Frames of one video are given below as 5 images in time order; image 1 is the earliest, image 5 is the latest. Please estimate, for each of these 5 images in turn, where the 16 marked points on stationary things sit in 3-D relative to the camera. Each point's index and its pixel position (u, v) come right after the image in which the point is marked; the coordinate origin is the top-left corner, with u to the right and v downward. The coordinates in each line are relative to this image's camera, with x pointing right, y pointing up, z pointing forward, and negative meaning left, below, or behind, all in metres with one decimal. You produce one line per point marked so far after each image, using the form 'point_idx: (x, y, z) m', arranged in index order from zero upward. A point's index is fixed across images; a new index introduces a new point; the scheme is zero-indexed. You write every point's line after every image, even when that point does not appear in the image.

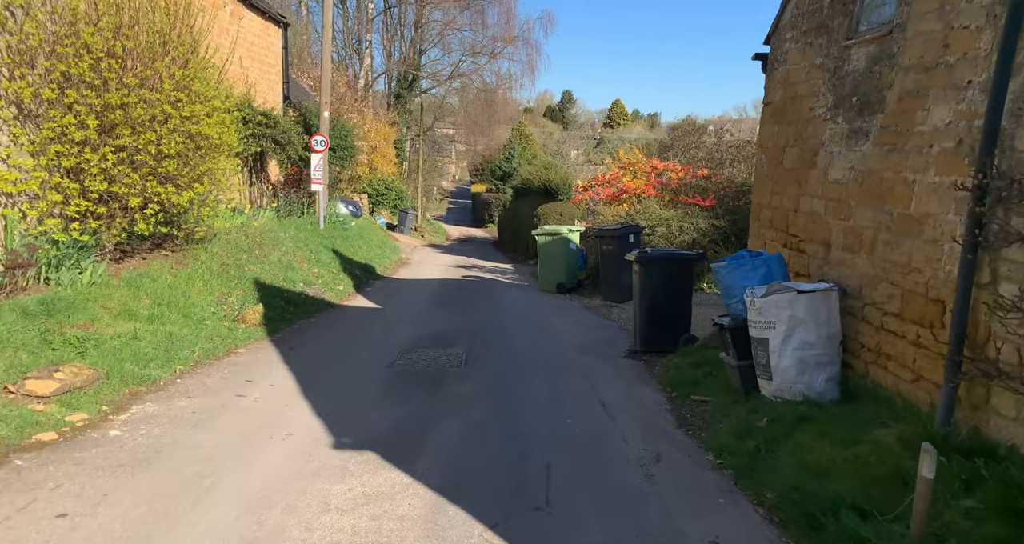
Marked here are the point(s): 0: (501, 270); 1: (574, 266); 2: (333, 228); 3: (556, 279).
0: (-0.3, 0.0, +18.6) m
1: (+1.2, +0.1, +13.6) m
2: (-4.0, +0.9, +15.5) m
3: (+0.8, -0.2, +13.6) m
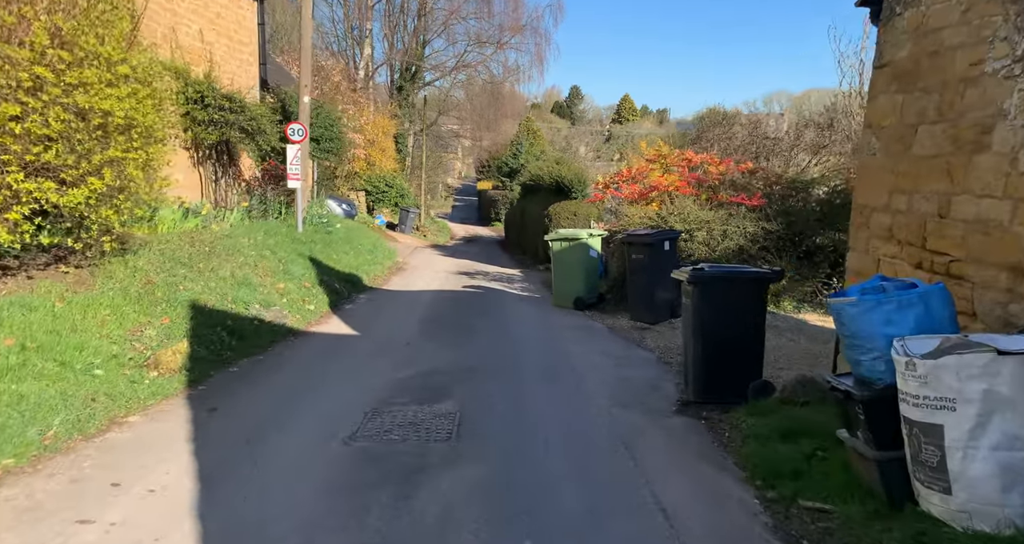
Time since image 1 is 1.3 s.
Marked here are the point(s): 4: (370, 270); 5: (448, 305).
0: (-0.1, -0.2, +16.5) m
1: (+1.3, -0.1, +11.5) m
2: (-3.8, +0.8, +13.5) m
3: (+1.0, -0.4, +11.5) m
4: (-2.9, 0.0, +13.9) m
5: (-1.1, -0.6, +11.9) m
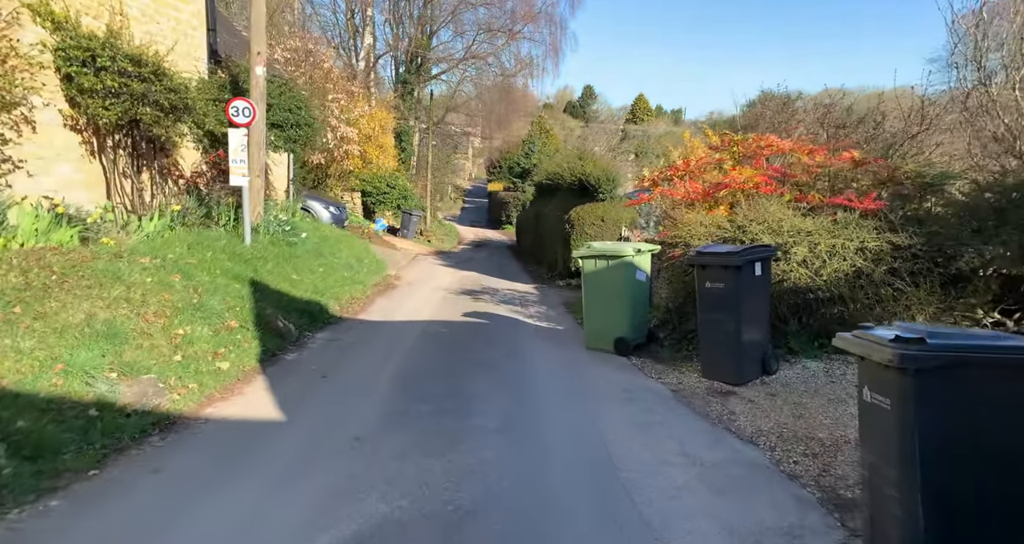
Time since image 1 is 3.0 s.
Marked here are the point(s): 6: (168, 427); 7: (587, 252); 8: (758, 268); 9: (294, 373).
0: (+0.2, -0.5, +13.4) m
1: (+1.5, -0.5, +8.4) m
2: (-3.6, +0.4, +10.4) m
3: (+1.2, -0.7, +8.4) m
4: (-2.7, -0.3, +10.8) m
5: (-0.9, -0.9, +8.8) m
6: (-2.3, -1.0, +4.6) m
7: (+0.9, +0.2, +8.5) m
8: (+2.4, 0.0, +6.9) m
9: (-2.0, -0.9, +6.4) m
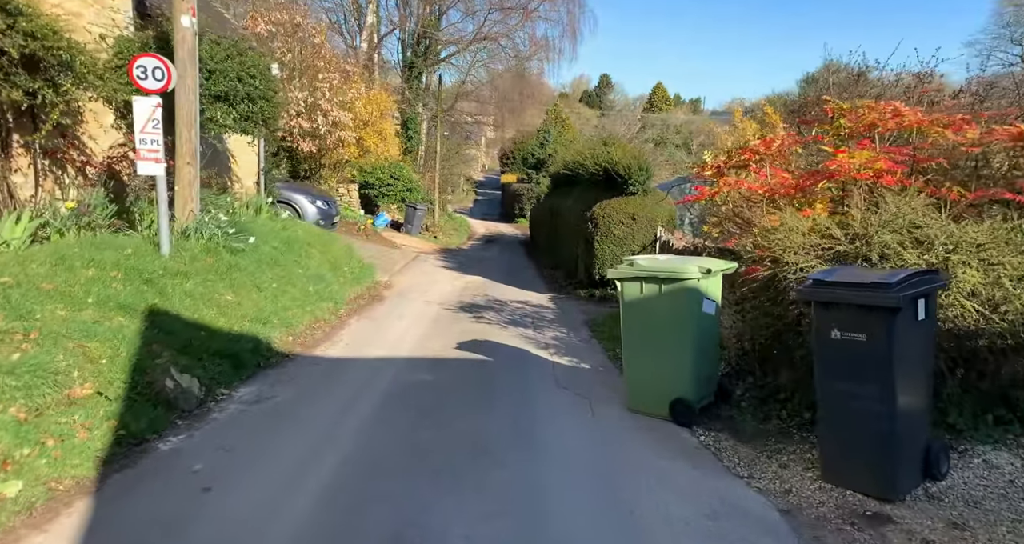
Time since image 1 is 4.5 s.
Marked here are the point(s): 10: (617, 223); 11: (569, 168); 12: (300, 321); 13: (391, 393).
0: (+0.3, -0.7, +10.8) m
1: (+1.6, -0.7, +5.7) m
2: (-3.5, +0.2, +7.9) m
3: (+1.2, -0.9, +5.7) m
4: (-2.5, -0.5, +8.2) m
5: (-0.8, -1.1, +6.2) m
6: (-2.3, -1.3, +2.0) m
7: (+1.0, 0.0, +5.9) m
8: (+2.5, -0.2, +4.2) m
9: (-2.0, -1.2, +3.9) m
10: (+1.9, +0.9, +12.4) m
11: (+1.5, +2.7, +17.9) m
12: (-2.5, -0.6, +8.2) m
13: (-1.1, -1.1, +6.4) m
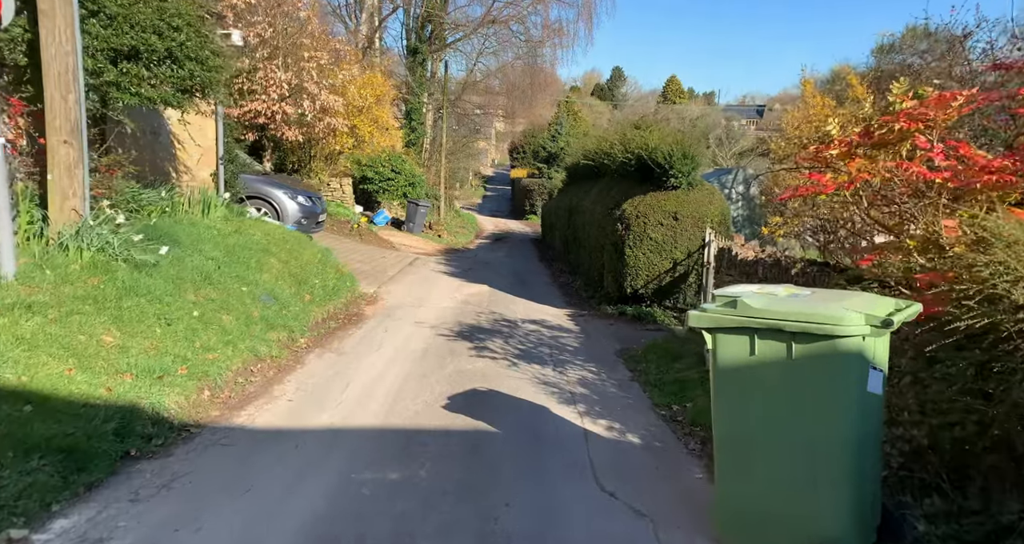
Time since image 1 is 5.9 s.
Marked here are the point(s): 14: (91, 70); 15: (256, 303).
0: (+0.5, -0.9, +8.3) m
1: (+1.7, -0.9, +3.2) m
2: (-3.4, 0.0, +5.5) m
3: (+1.3, -1.2, +3.2) m
4: (-2.4, -0.7, +5.8) m
5: (-0.8, -1.3, +3.7) m
6: (-2.2, -1.5, -0.4) m
7: (+1.1, -0.2, +3.4) m
8: (+2.5, -0.4, +1.7) m
9: (-1.9, -1.4, +1.4) m
10: (+2.0, +0.7, +9.9) m
11: (+1.7, +2.5, +15.4) m
12: (-2.4, -0.8, +5.8) m
13: (-1.0, -1.3, +4.0) m
14: (-3.9, +1.9, +6.6) m
15: (-2.7, -0.3, +7.4) m
